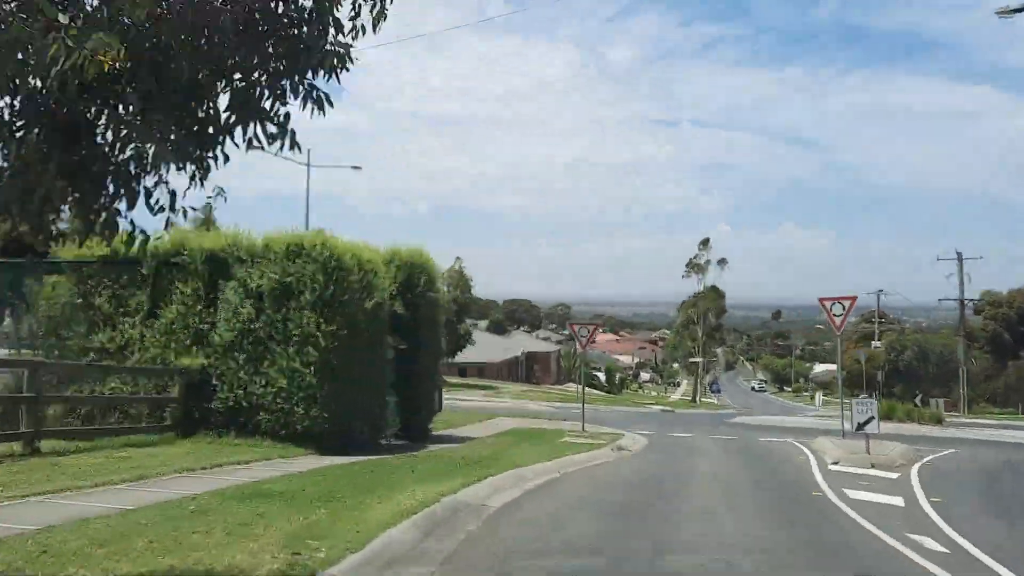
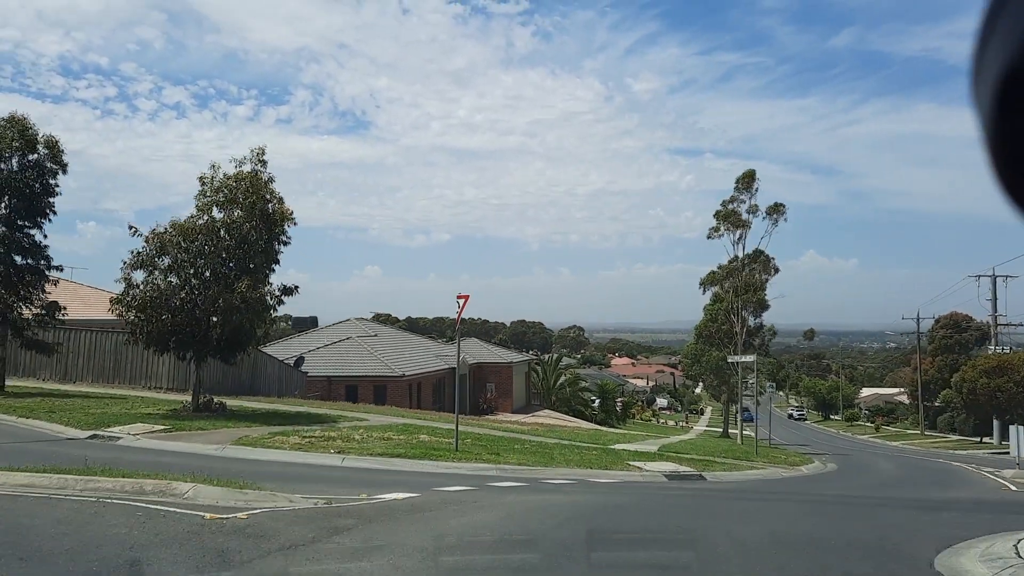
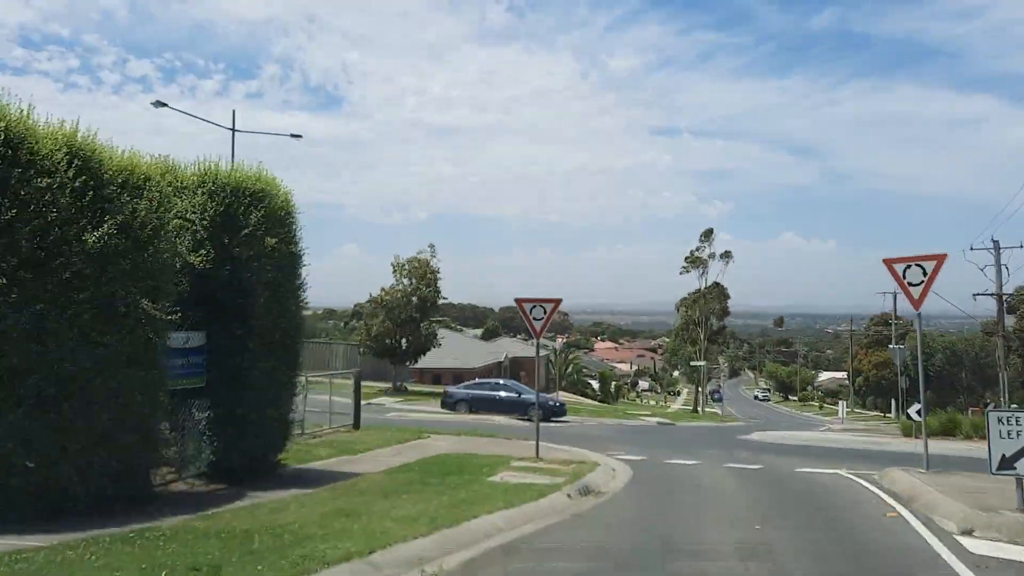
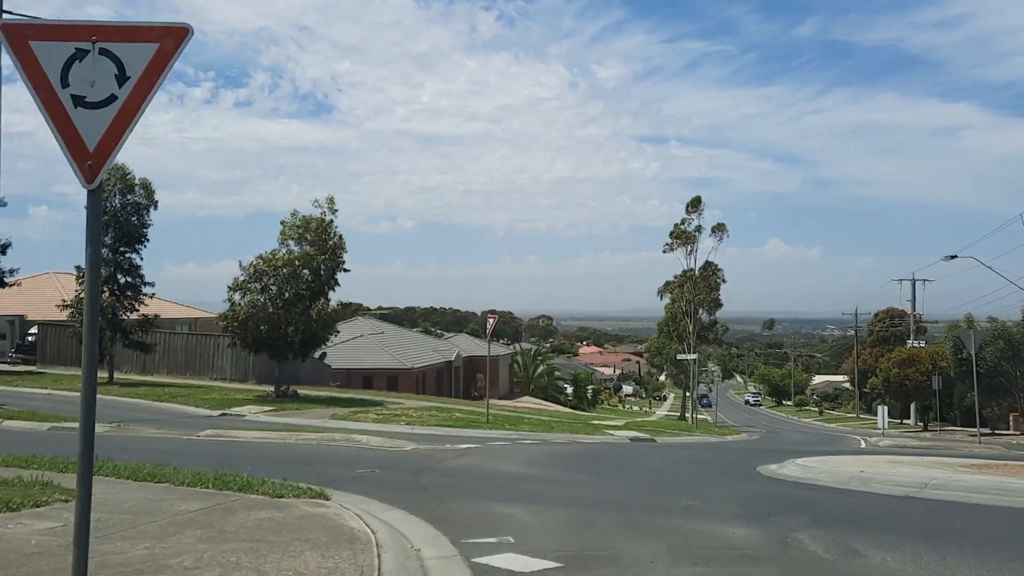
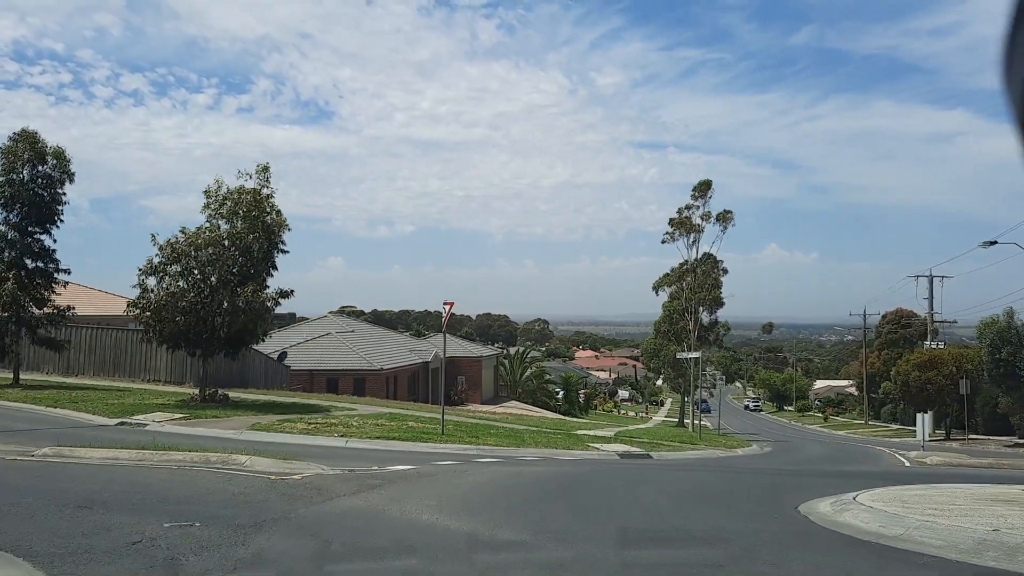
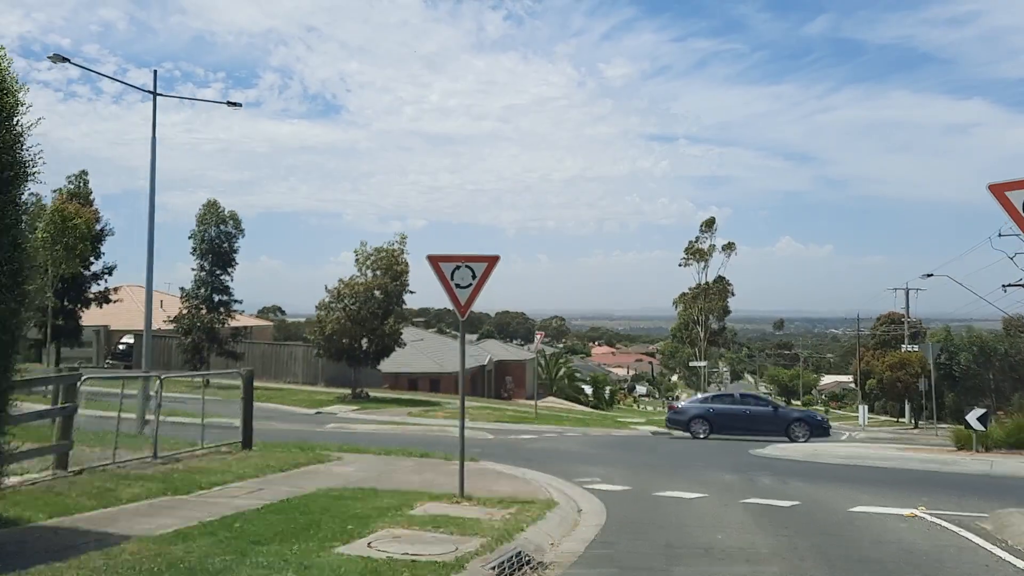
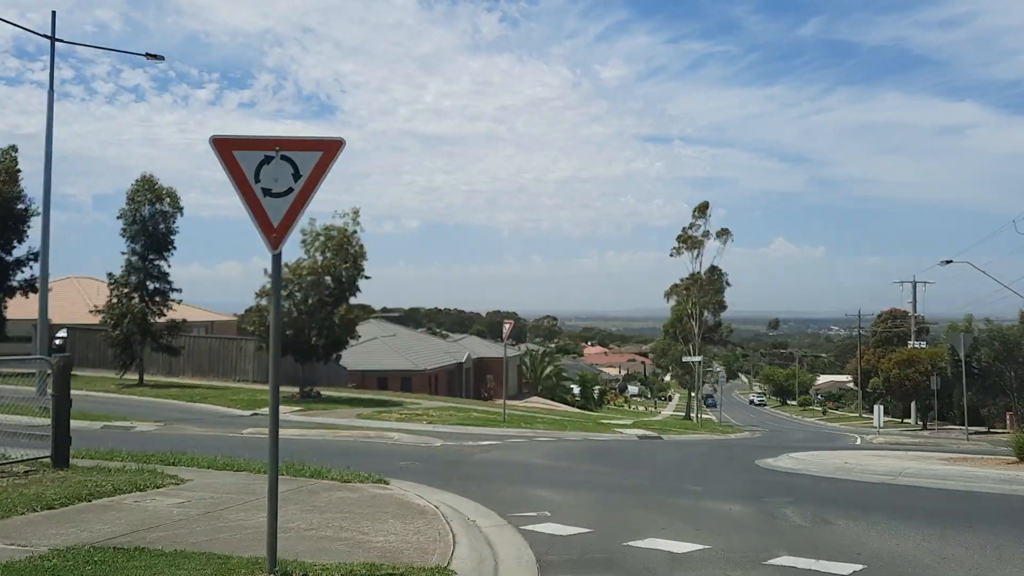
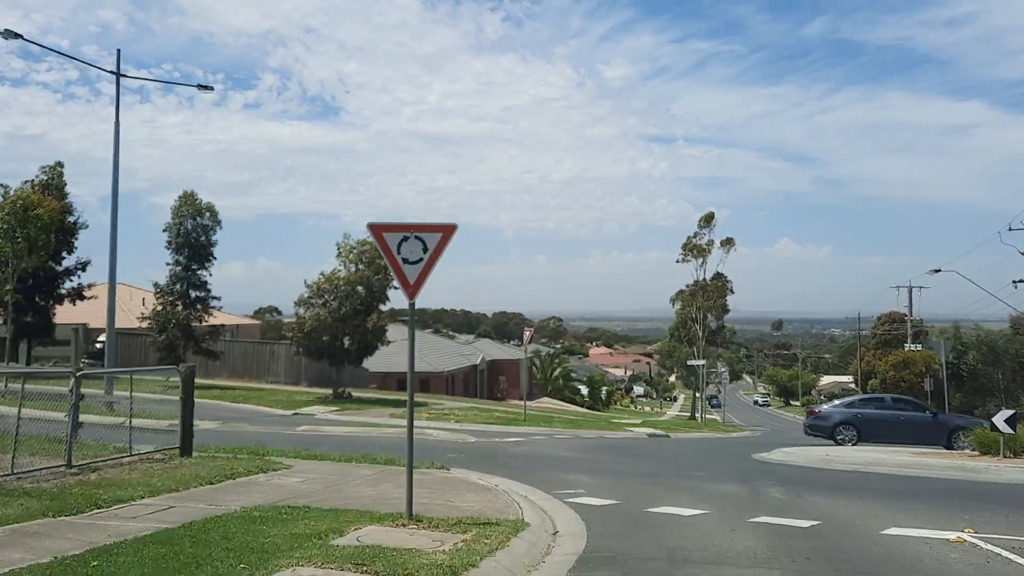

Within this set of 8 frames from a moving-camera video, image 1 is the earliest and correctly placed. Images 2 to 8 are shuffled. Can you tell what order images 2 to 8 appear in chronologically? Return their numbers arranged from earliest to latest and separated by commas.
3, 6, 8, 7, 4, 5, 2
